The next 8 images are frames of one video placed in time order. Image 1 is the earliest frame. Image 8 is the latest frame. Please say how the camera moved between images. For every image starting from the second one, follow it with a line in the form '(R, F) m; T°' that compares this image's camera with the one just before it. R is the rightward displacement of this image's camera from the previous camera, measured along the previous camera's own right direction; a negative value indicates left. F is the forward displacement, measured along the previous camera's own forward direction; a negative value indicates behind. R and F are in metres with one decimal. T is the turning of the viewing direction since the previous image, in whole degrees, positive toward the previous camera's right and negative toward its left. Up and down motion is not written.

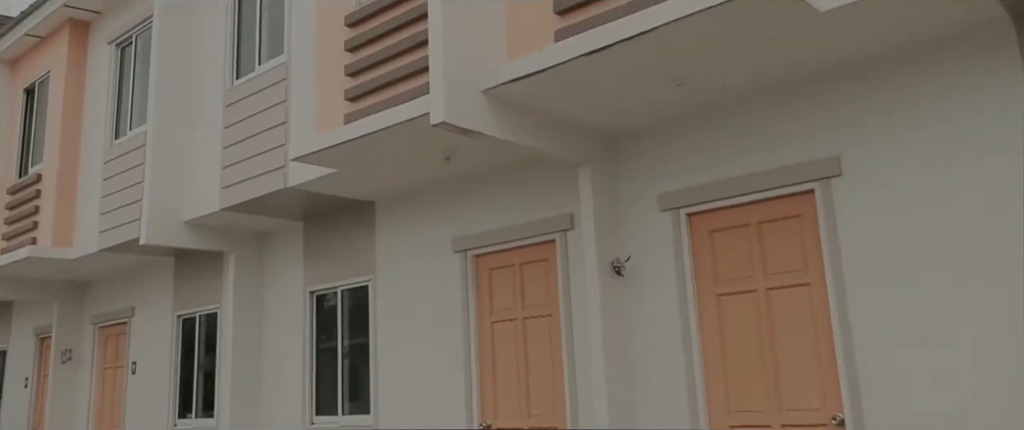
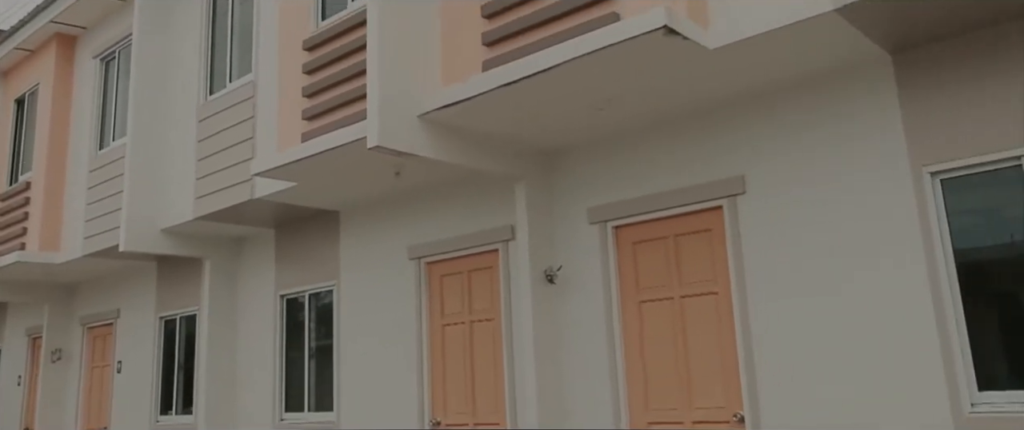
(+0.5, -0.5) m; 0°
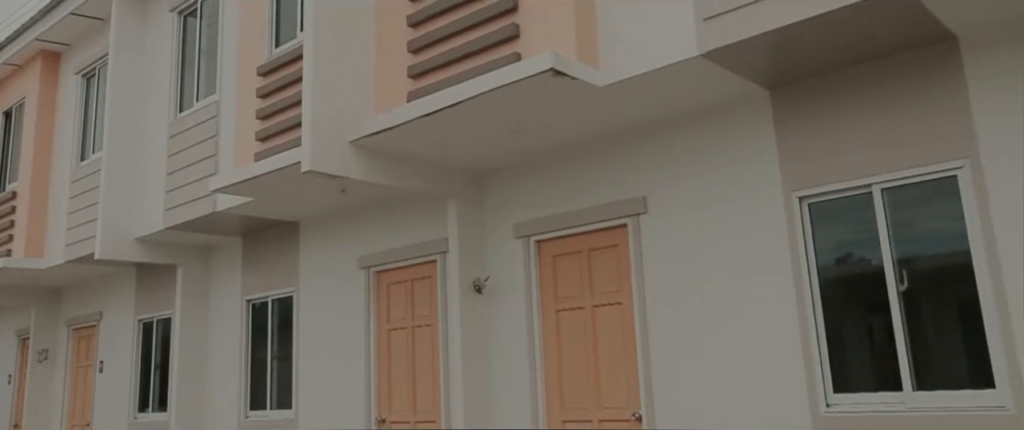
(+0.6, -0.6) m; 0°
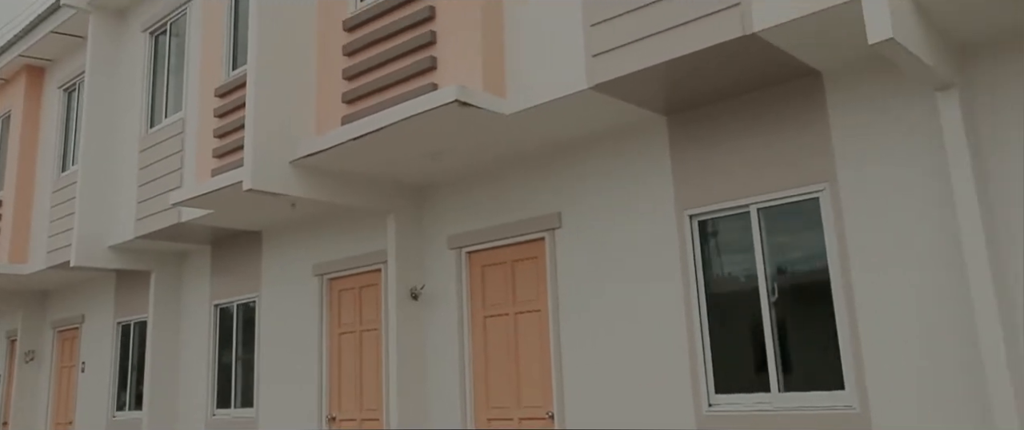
(+0.7, -0.6) m; 0°
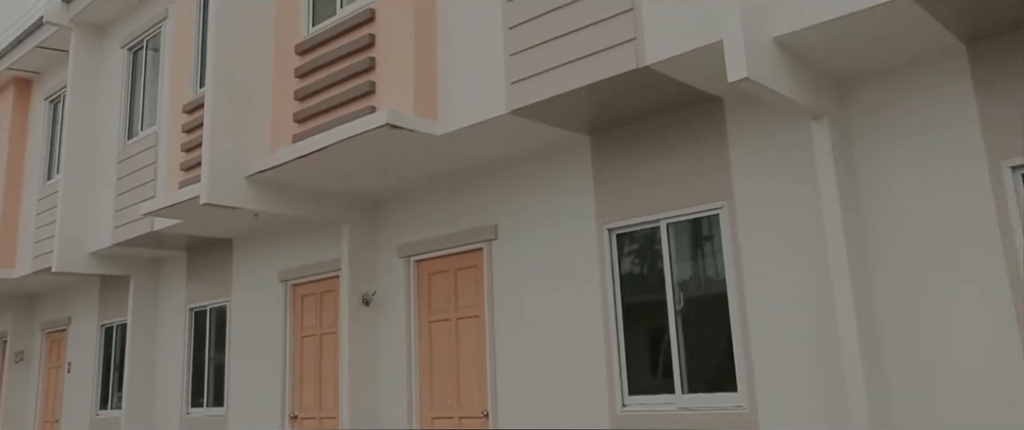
(+0.6, -0.5) m; 0°
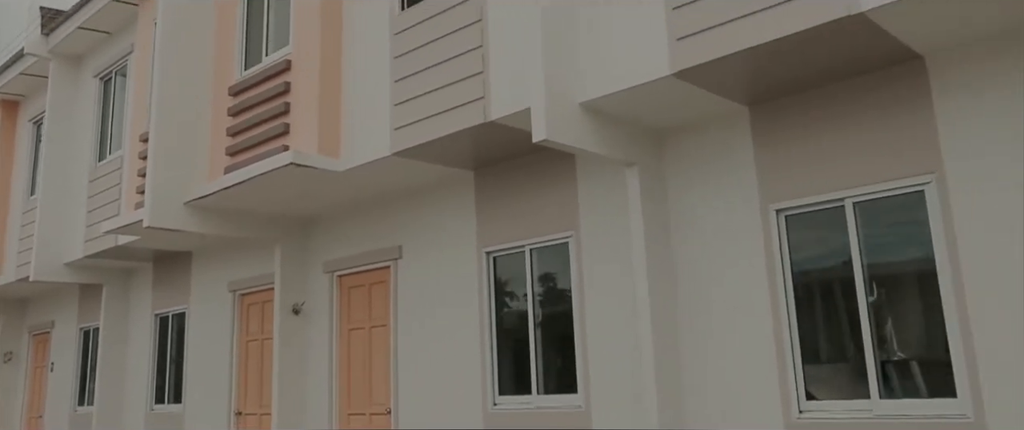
(+1.1, -1.1) m; -1°
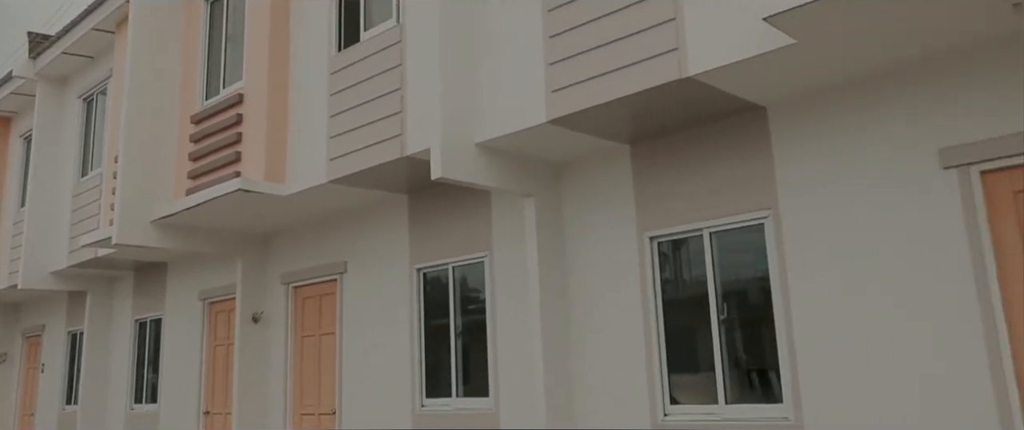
(+0.8, -0.8) m; 0°
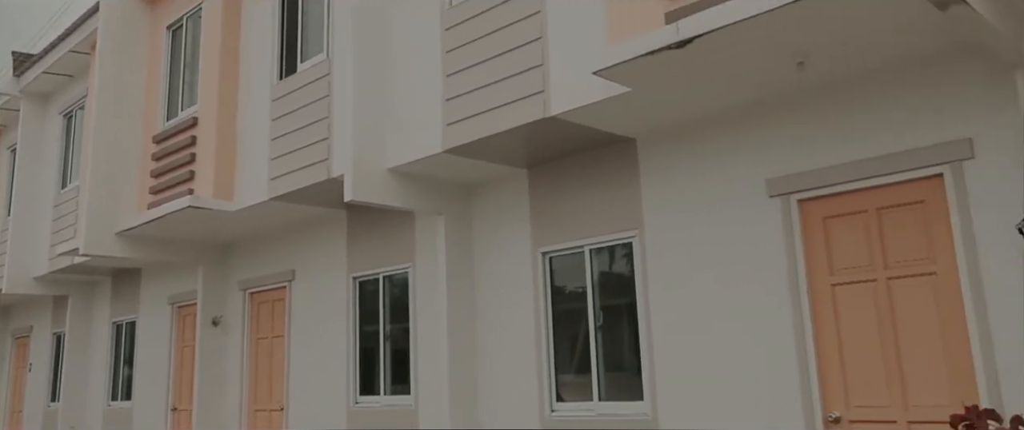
(+0.9, -0.8) m; -1°
